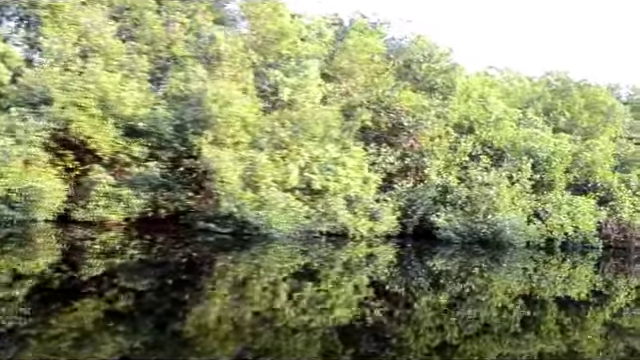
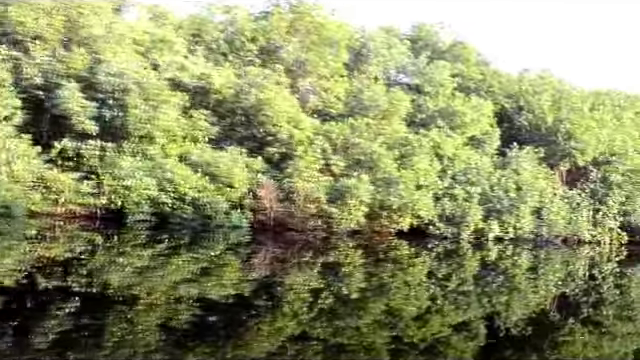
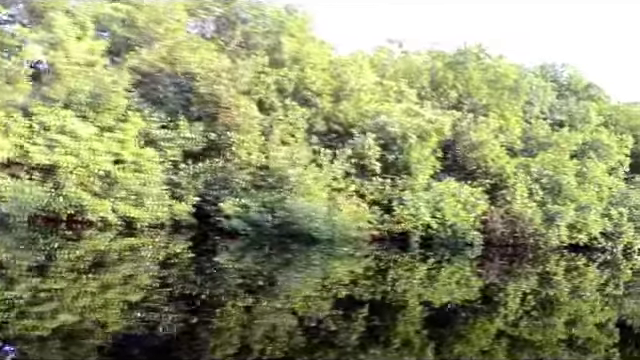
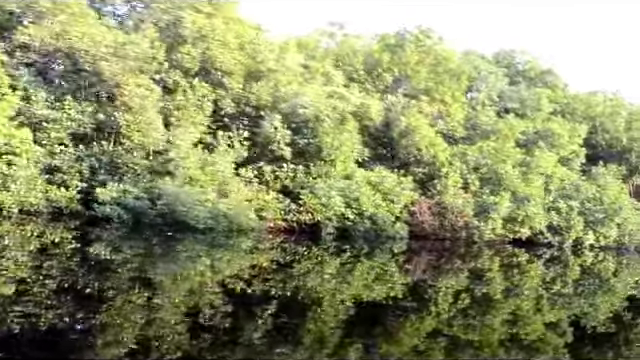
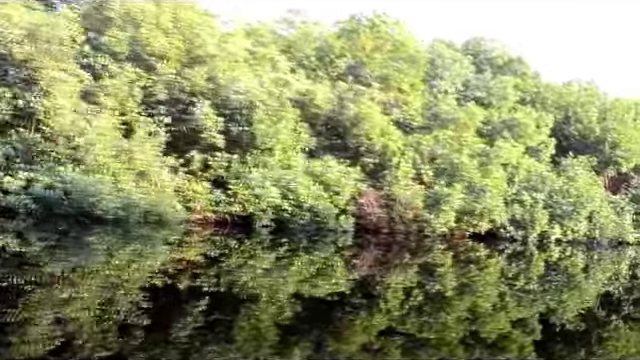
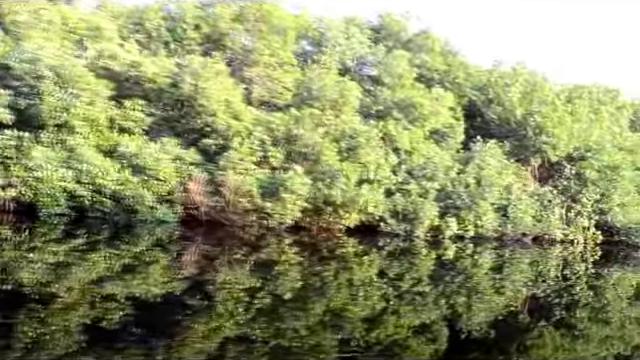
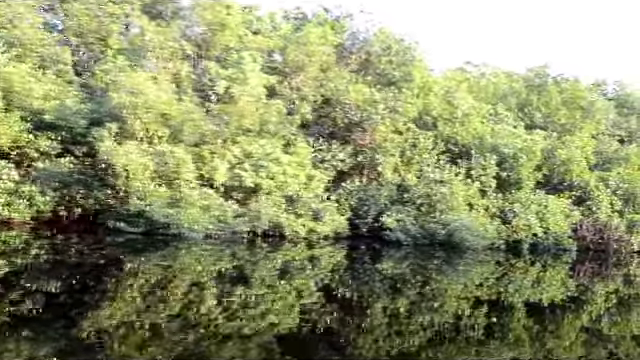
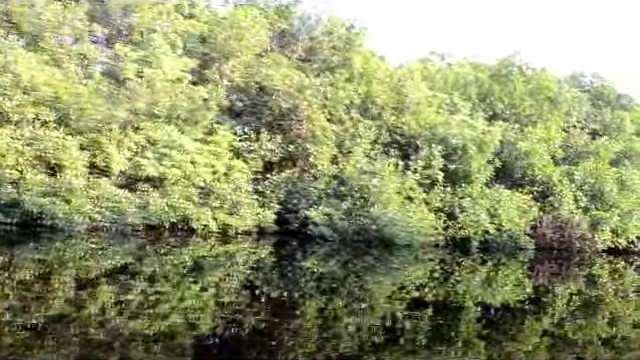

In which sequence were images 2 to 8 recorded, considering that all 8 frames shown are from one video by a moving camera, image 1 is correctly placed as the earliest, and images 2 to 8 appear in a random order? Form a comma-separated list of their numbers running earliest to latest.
7, 8, 3, 4, 5, 2, 6
